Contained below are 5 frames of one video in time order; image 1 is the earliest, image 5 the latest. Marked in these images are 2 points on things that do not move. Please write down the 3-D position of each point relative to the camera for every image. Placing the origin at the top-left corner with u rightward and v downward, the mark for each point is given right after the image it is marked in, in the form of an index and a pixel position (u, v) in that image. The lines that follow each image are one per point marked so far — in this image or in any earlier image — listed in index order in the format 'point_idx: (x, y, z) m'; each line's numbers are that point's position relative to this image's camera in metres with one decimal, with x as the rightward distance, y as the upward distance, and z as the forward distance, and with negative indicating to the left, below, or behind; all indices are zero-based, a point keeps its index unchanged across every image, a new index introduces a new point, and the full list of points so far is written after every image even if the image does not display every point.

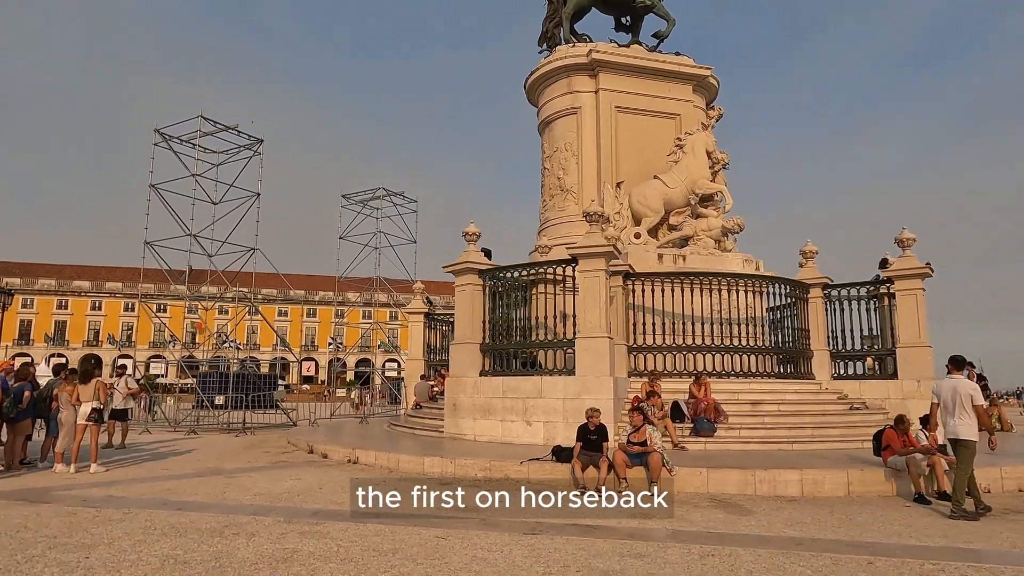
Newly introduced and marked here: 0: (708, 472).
0: (+2.2, -2.1, +7.5) m
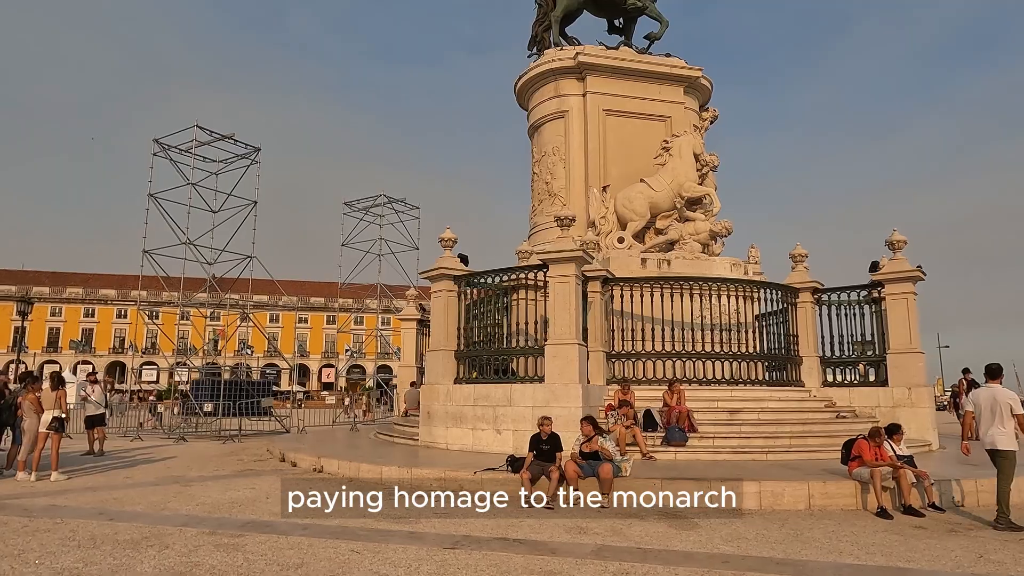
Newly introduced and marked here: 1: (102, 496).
0: (+1.6, -2.1, +7.2) m
1: (-4.8, -2.4, +7.7) m
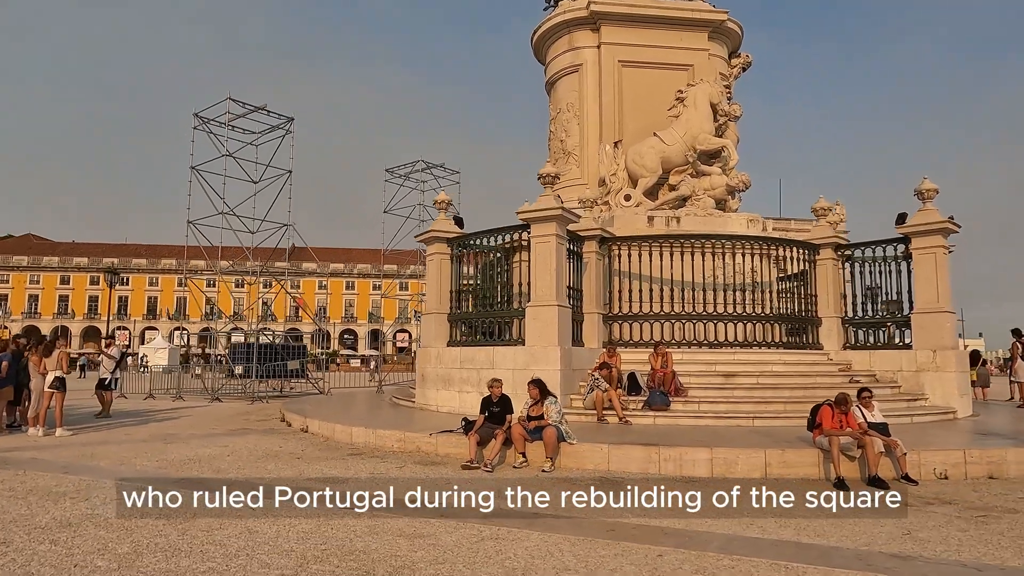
0: (+1.0, -1.7, +7.0) m
1: (-5.3, -2.0, +8.2) m
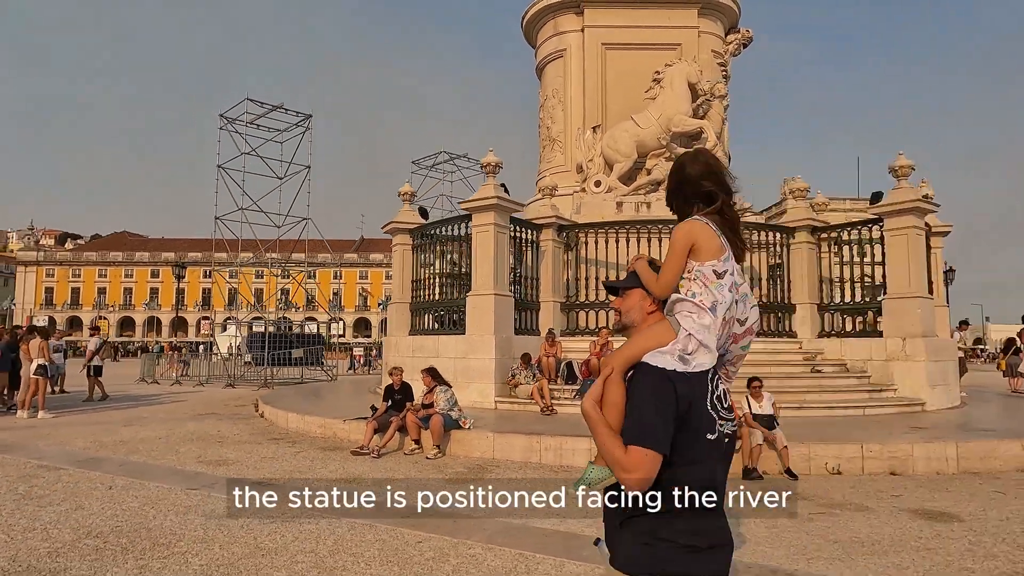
0: (-0.2, -1.6, +7.0) m
1: (-6.3, -1.9, +8.9) m
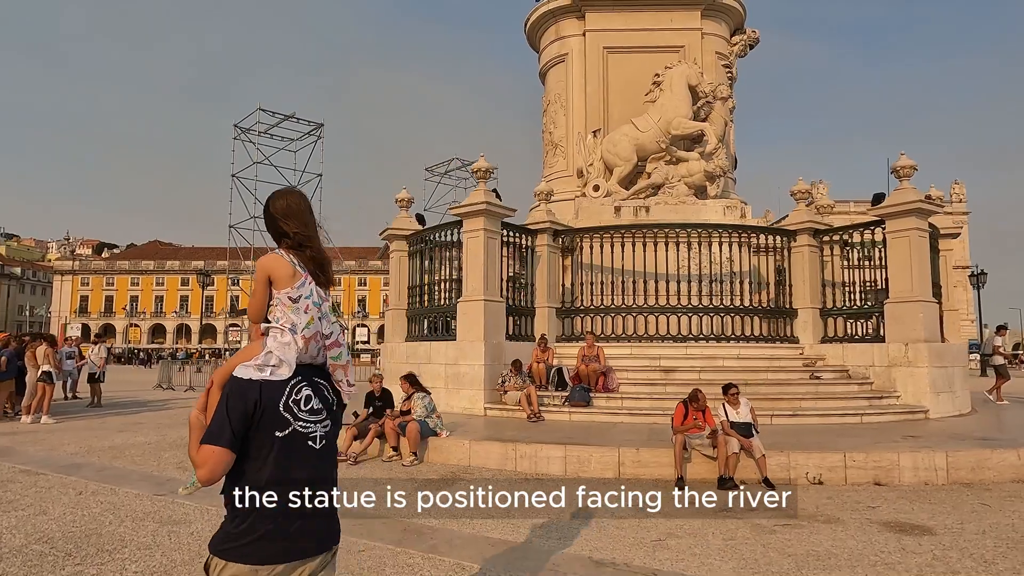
0: (-0.4, -1.6, +6.9) m
1: (-6.5, -2.0, +9.1) m
